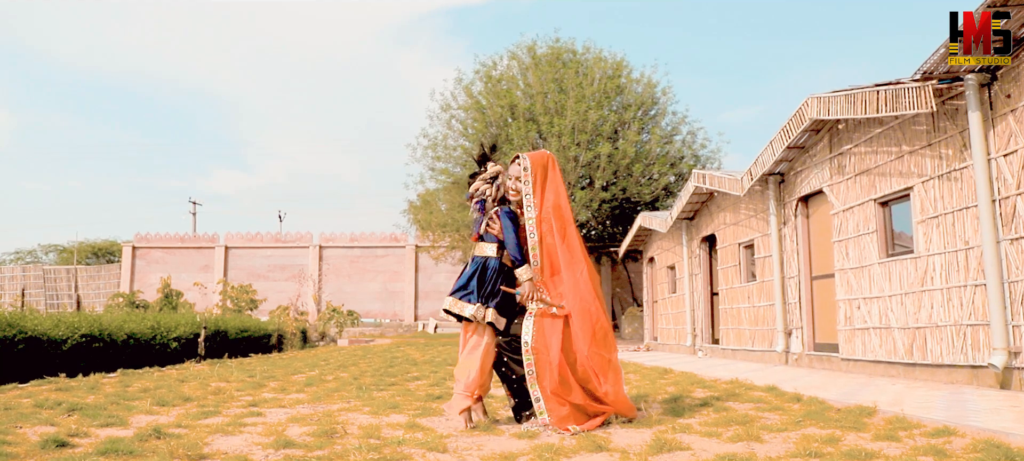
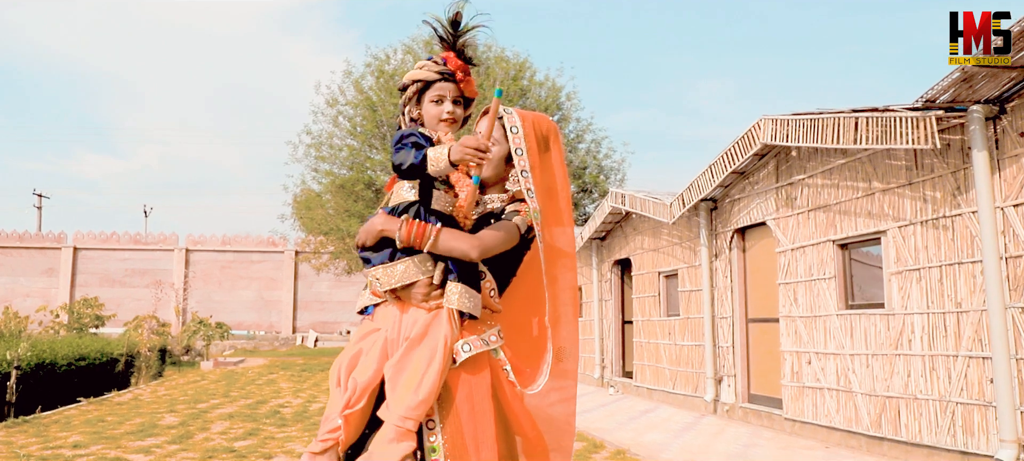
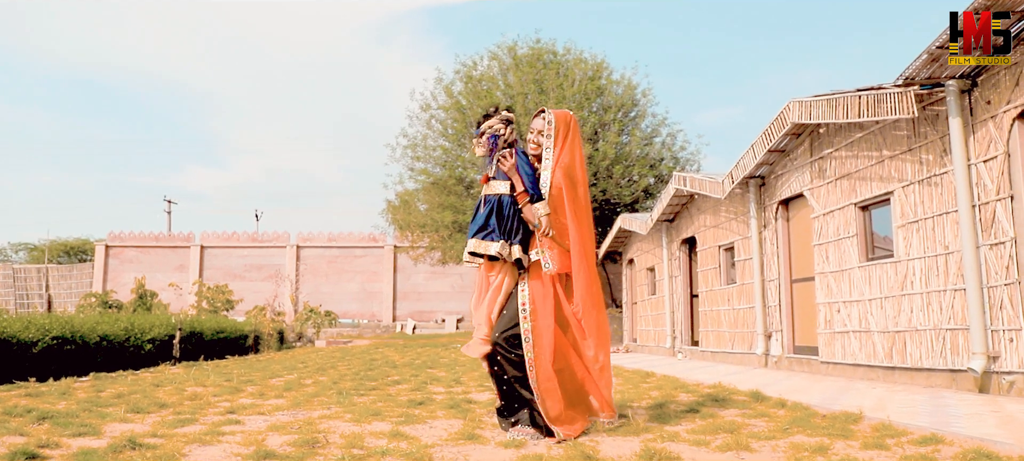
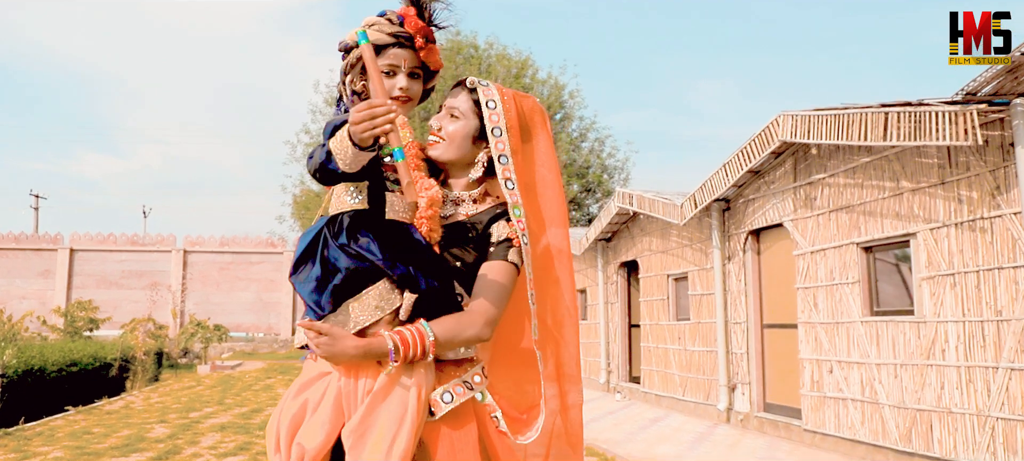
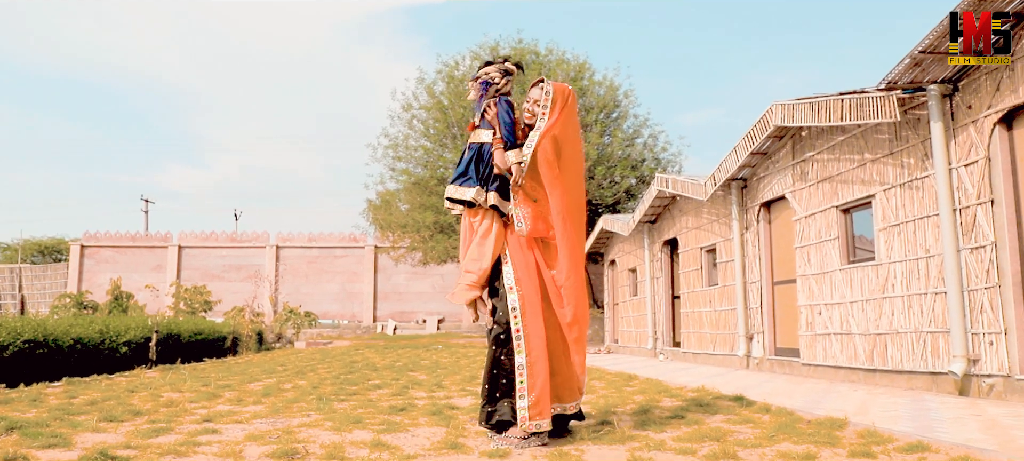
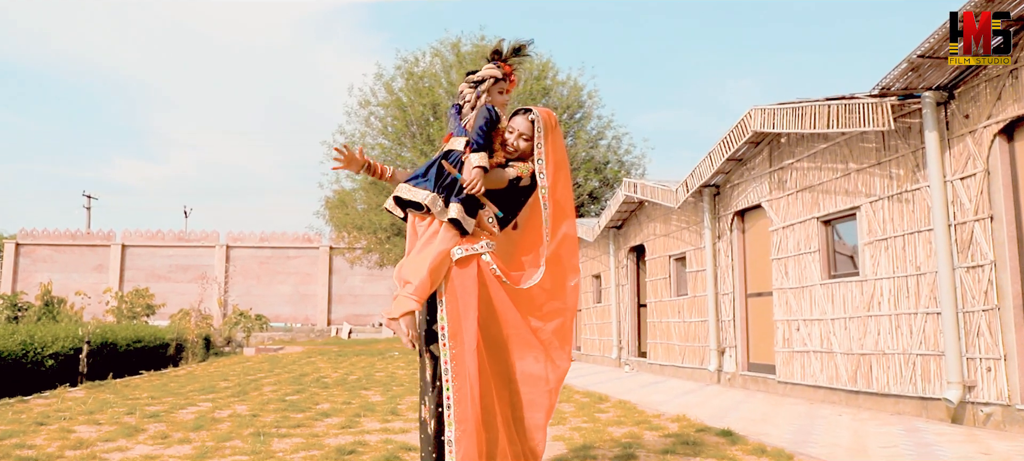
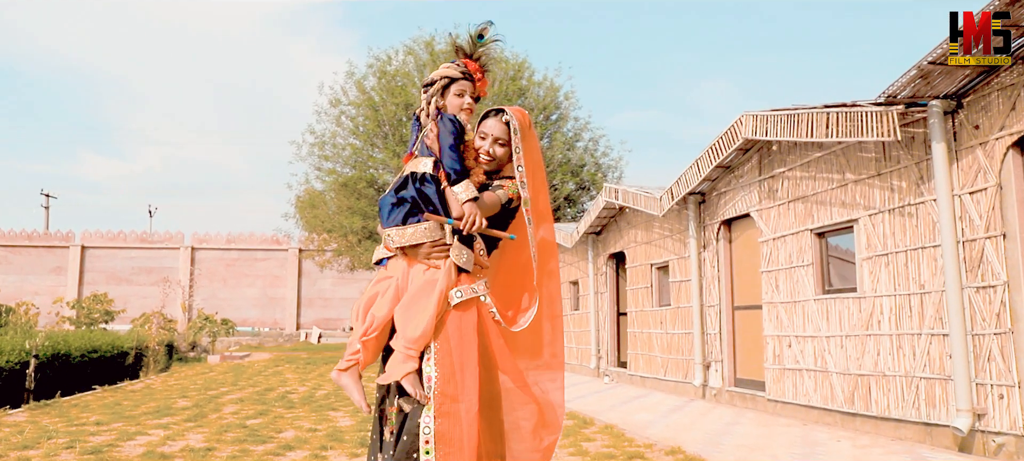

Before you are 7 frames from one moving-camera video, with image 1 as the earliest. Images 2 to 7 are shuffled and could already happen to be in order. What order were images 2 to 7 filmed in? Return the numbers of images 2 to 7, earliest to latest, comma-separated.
3, 5, 6, 7, 2, 4
